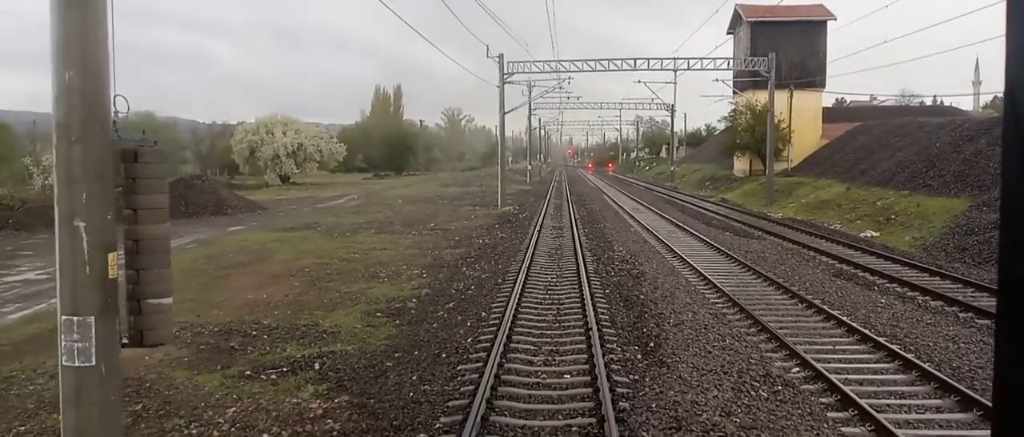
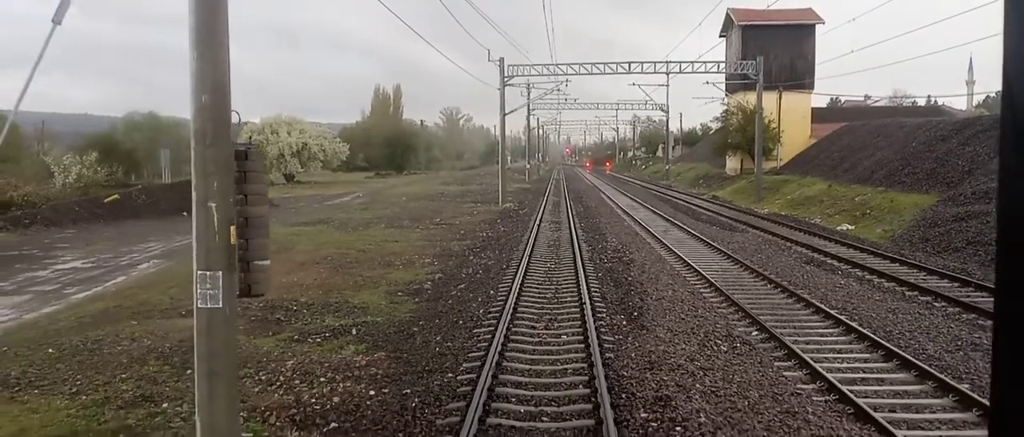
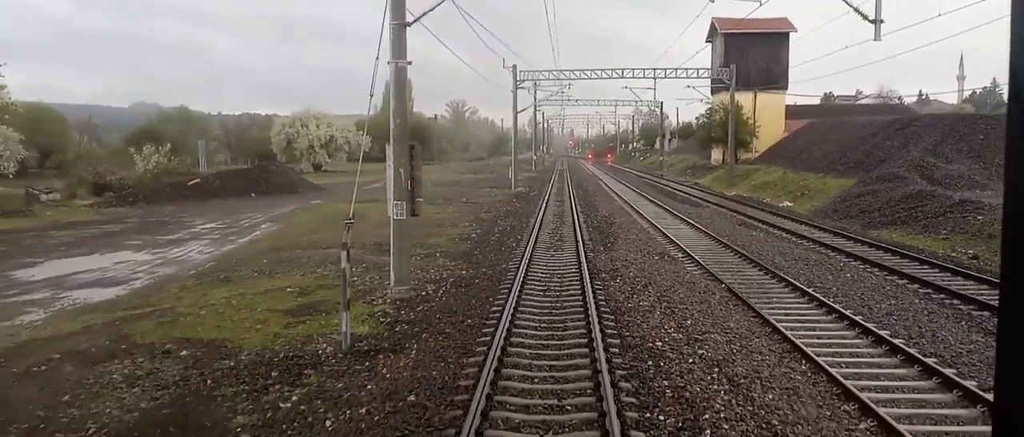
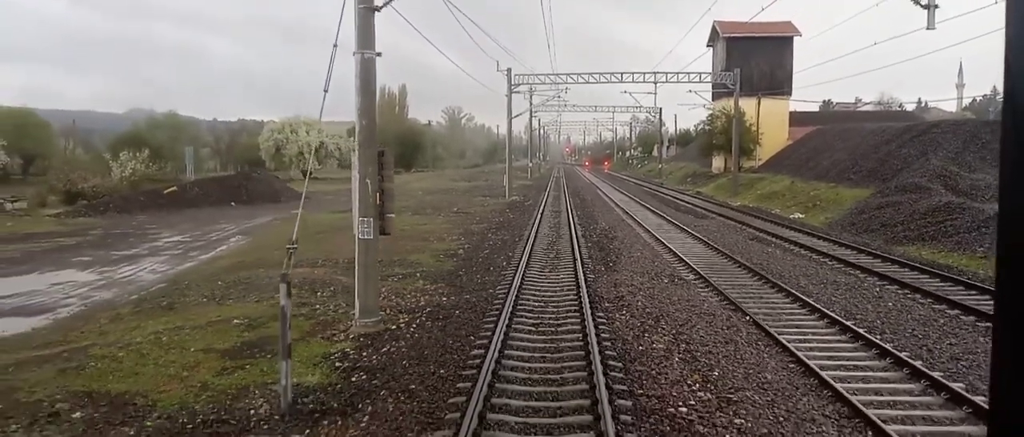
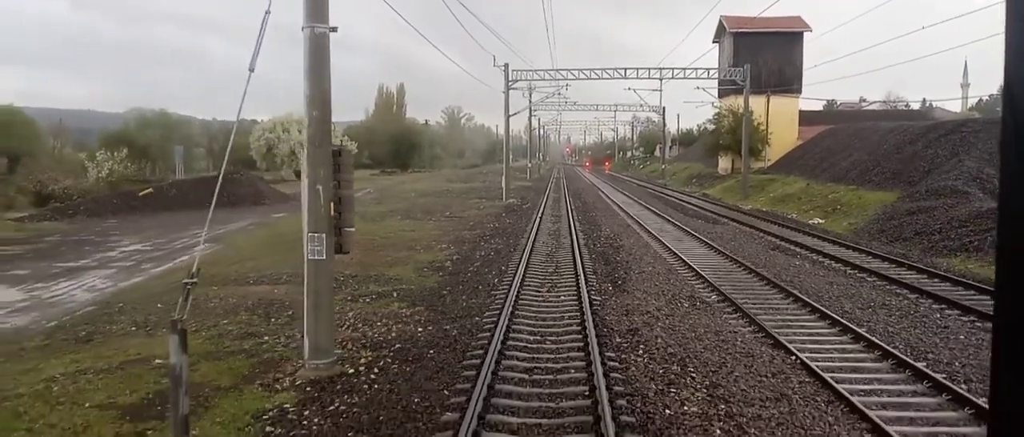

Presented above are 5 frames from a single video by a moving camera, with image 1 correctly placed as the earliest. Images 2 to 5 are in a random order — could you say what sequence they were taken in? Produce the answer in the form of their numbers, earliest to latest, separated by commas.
2, 5, 4, 3
